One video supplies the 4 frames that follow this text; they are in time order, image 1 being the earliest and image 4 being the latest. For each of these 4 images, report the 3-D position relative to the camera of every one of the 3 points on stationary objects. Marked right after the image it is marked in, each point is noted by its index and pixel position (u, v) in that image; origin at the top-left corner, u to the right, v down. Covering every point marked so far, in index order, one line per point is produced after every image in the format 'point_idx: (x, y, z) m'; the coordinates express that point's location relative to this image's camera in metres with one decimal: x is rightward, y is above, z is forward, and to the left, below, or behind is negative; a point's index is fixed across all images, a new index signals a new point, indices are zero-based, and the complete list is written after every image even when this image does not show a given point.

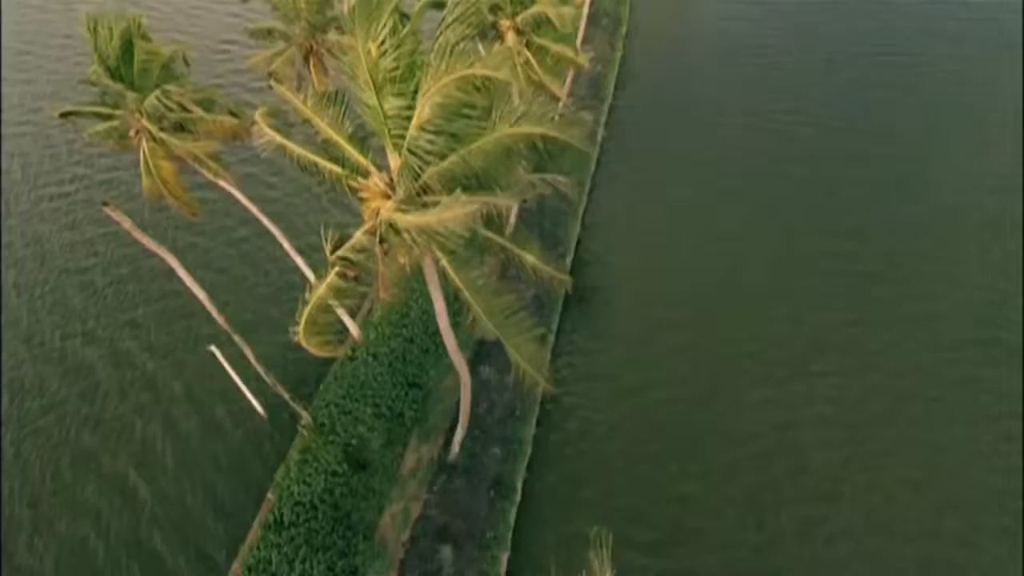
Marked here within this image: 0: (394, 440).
0: (-2.1, -2.8, +18.1) m
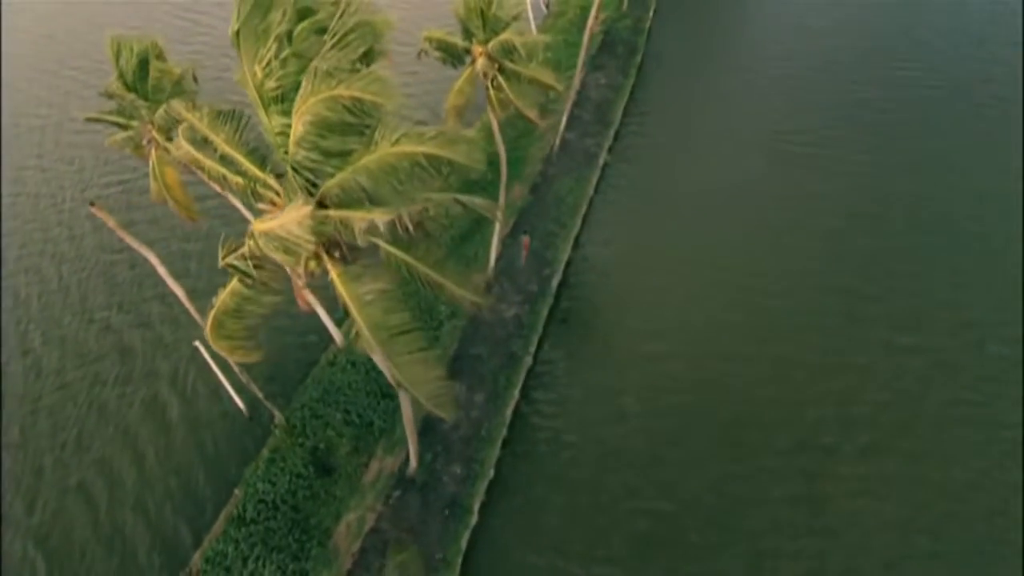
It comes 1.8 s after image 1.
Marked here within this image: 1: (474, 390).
0: (-2.8, -3.0, +18.5) m
1: (-0.8, -2.0, +19.5) m
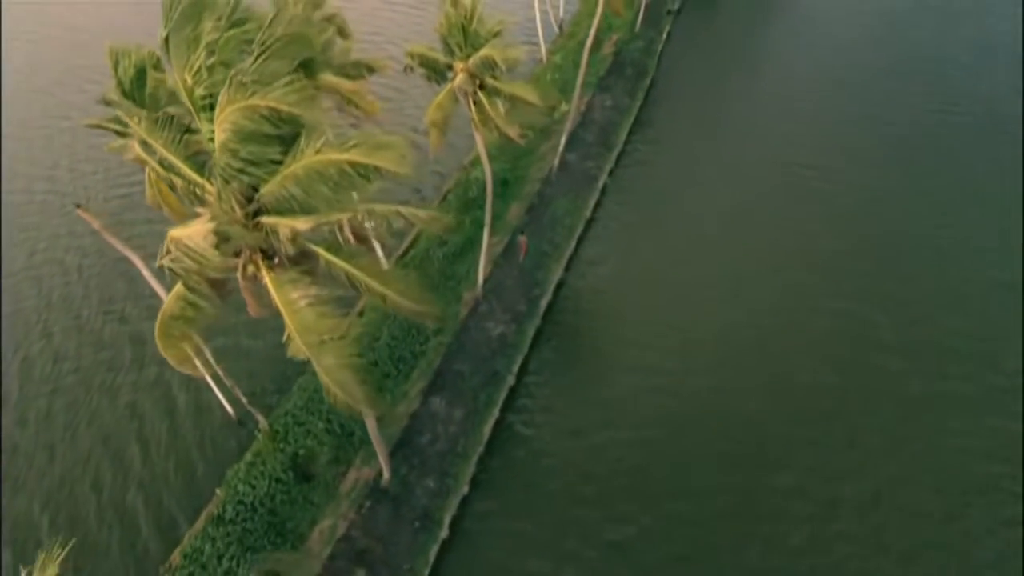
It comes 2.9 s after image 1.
0: (-3.3, -3.2, +18.6) m
1: (-1.2, -2.3, +19.6) m
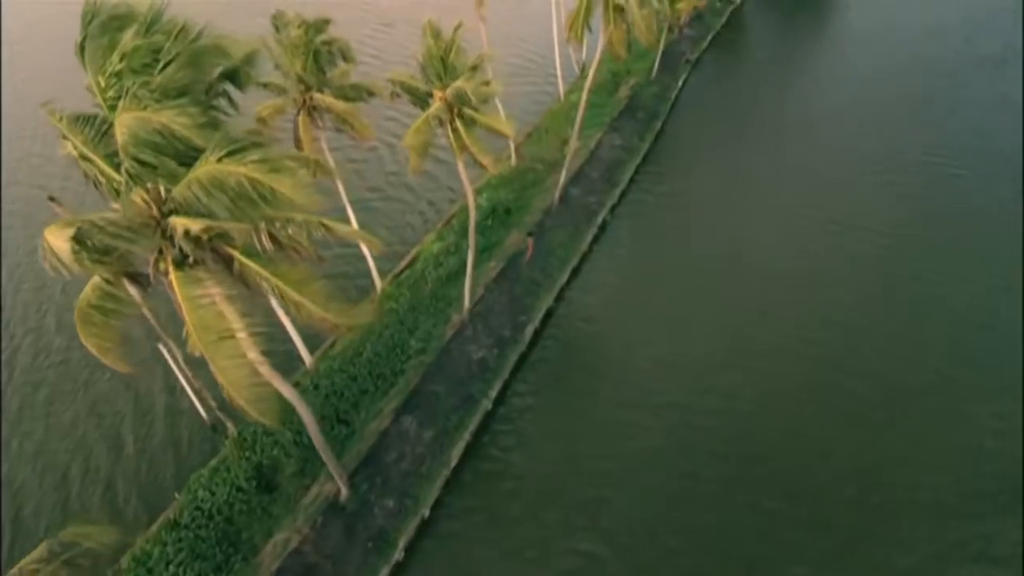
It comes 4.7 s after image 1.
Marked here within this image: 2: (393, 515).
0: (-3.9, -3.4, +18.8) m
1: (-1.7, -2.7, +19.6) m
2: (-2.1, -4.2, +18.3) m
